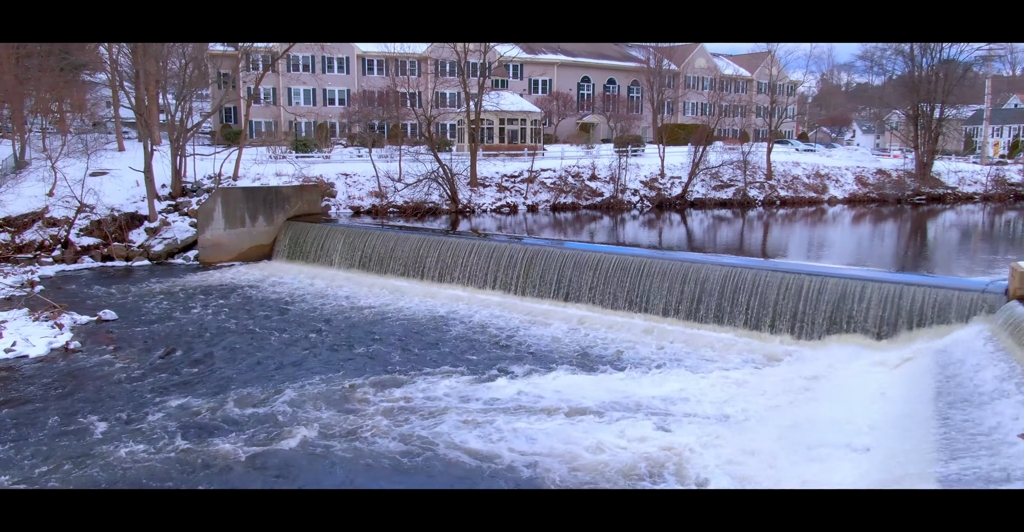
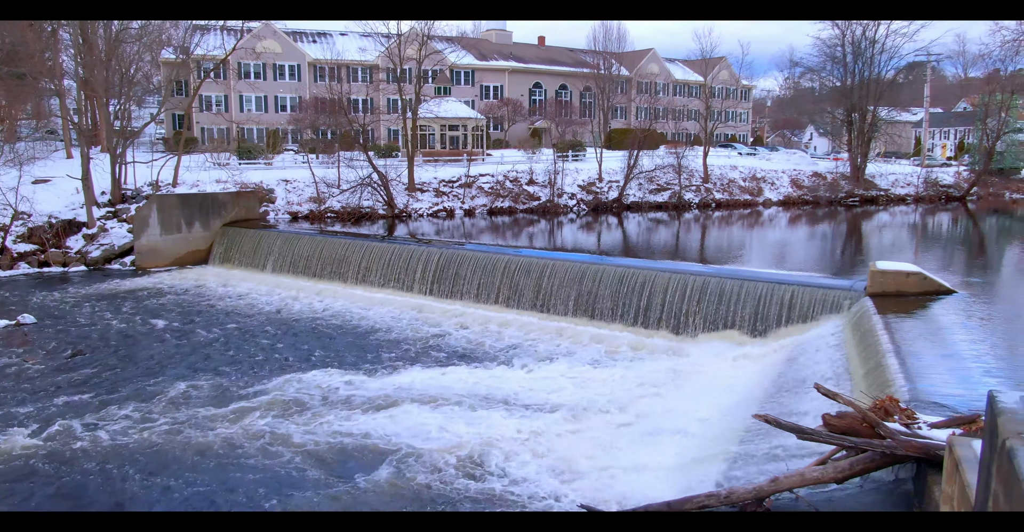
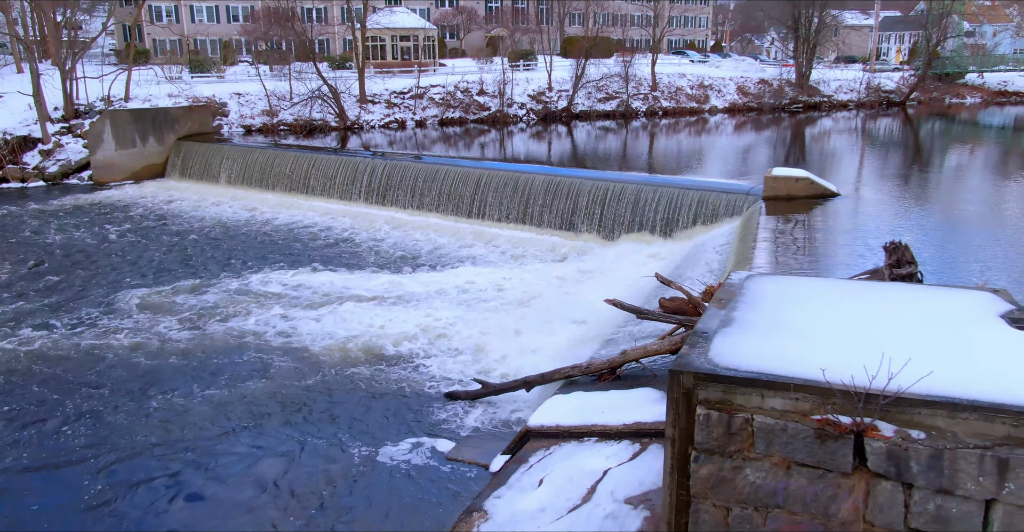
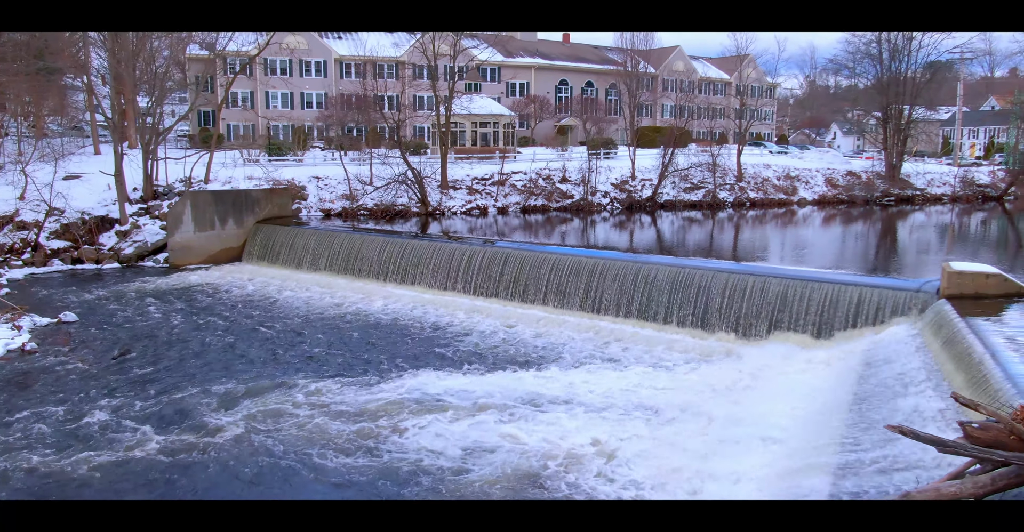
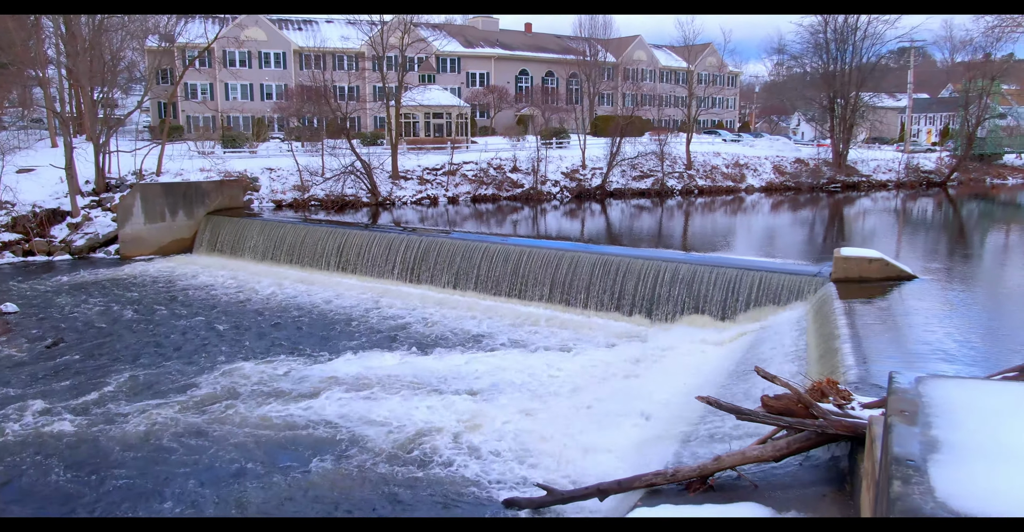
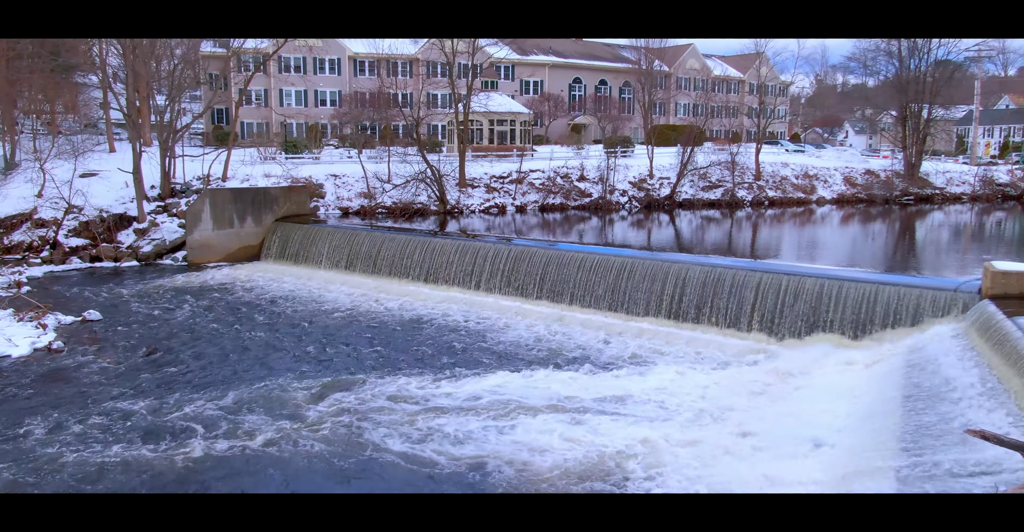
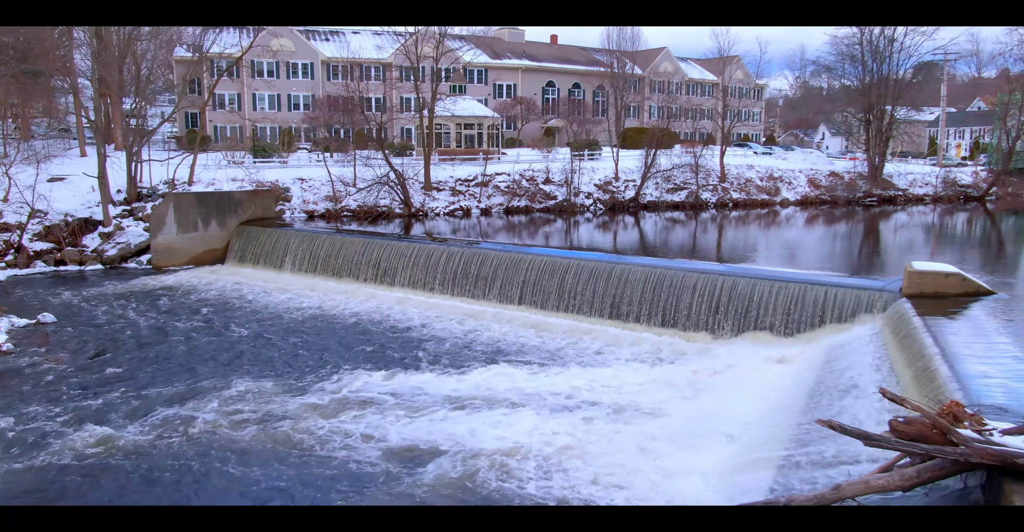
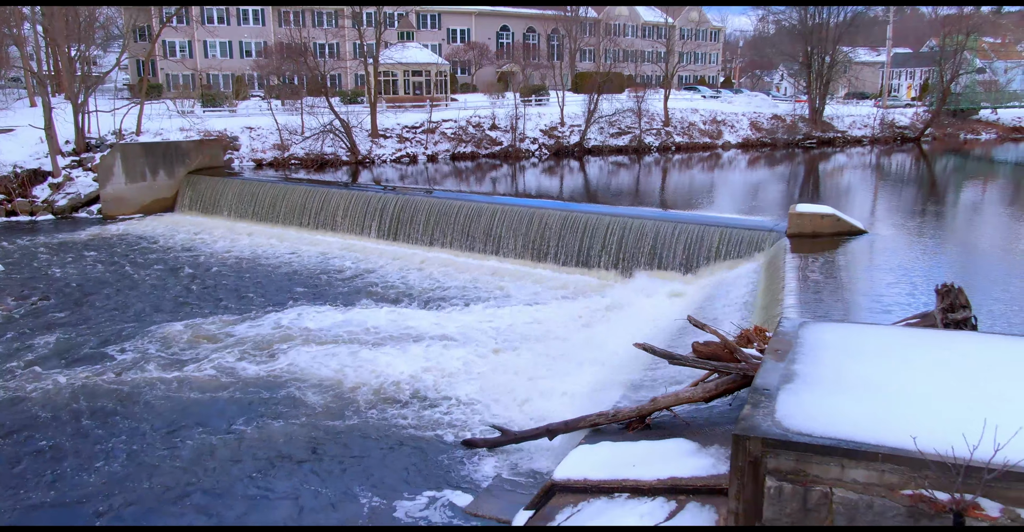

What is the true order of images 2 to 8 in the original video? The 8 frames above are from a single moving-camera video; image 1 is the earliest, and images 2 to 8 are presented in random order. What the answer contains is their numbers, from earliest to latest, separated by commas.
6, 4, 7, 2, 5, 8, 3
